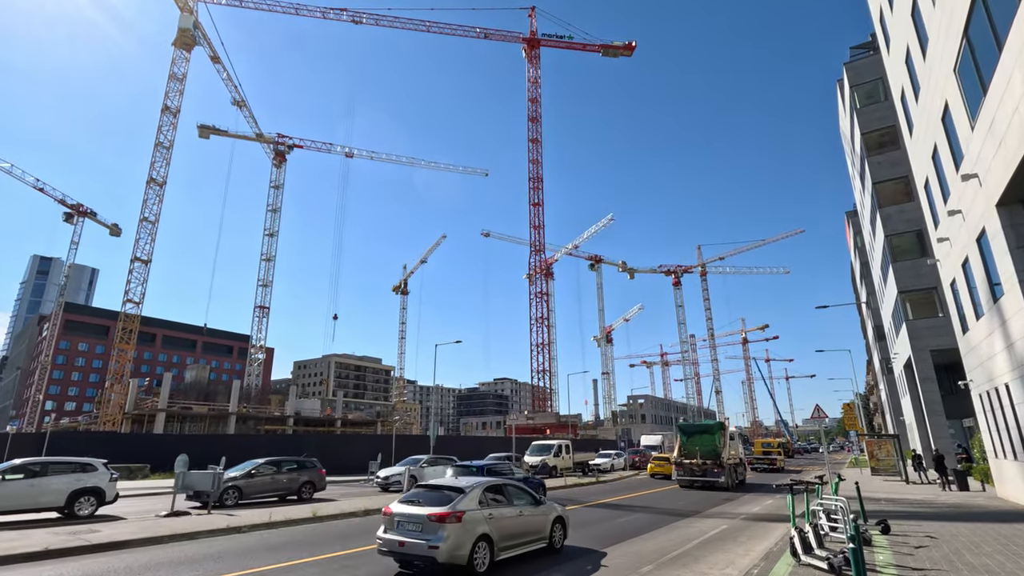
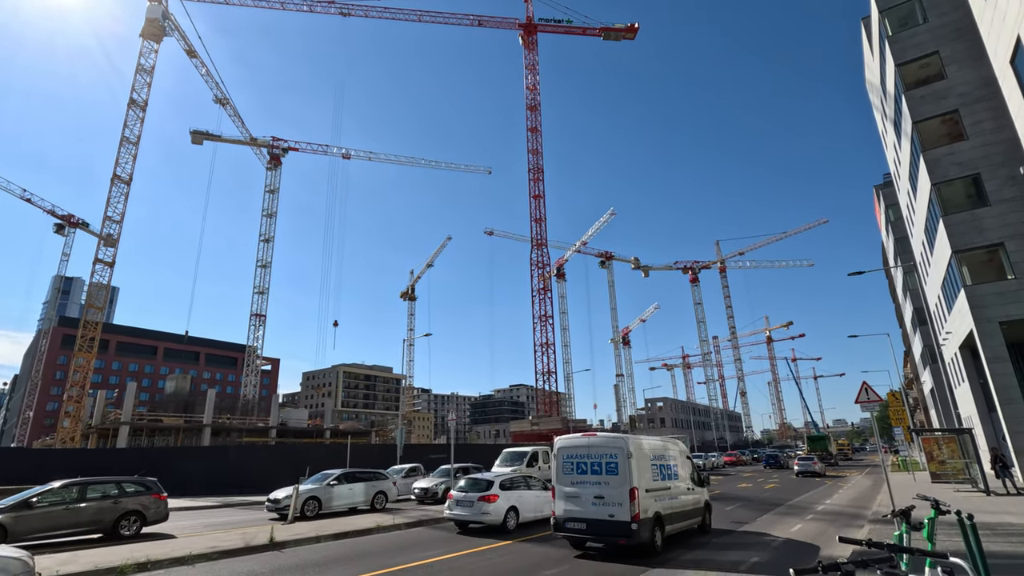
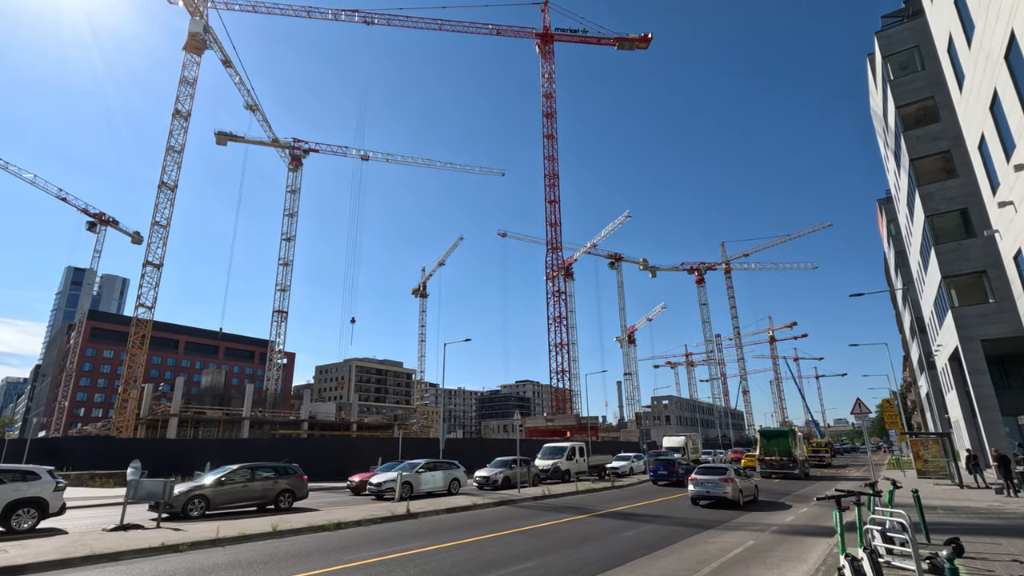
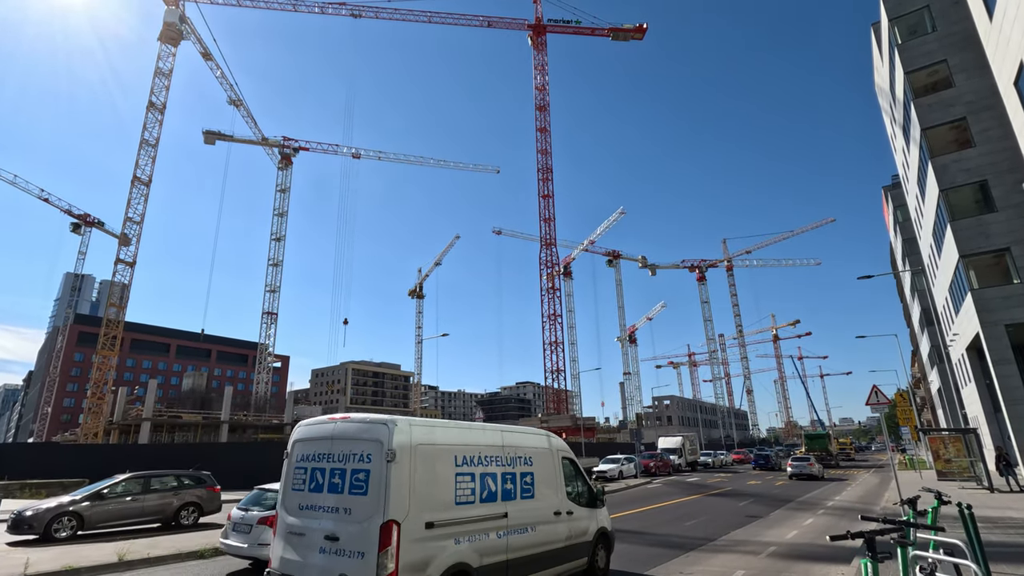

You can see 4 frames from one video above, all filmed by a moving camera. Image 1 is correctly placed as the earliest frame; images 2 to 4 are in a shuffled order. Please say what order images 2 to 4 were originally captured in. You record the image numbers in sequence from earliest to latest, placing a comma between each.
3, 4, 2
